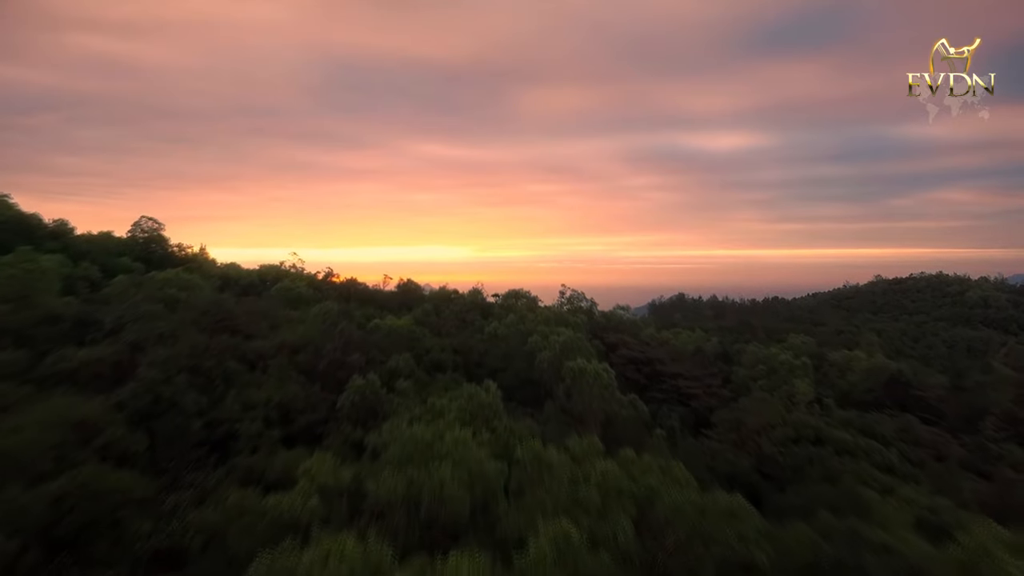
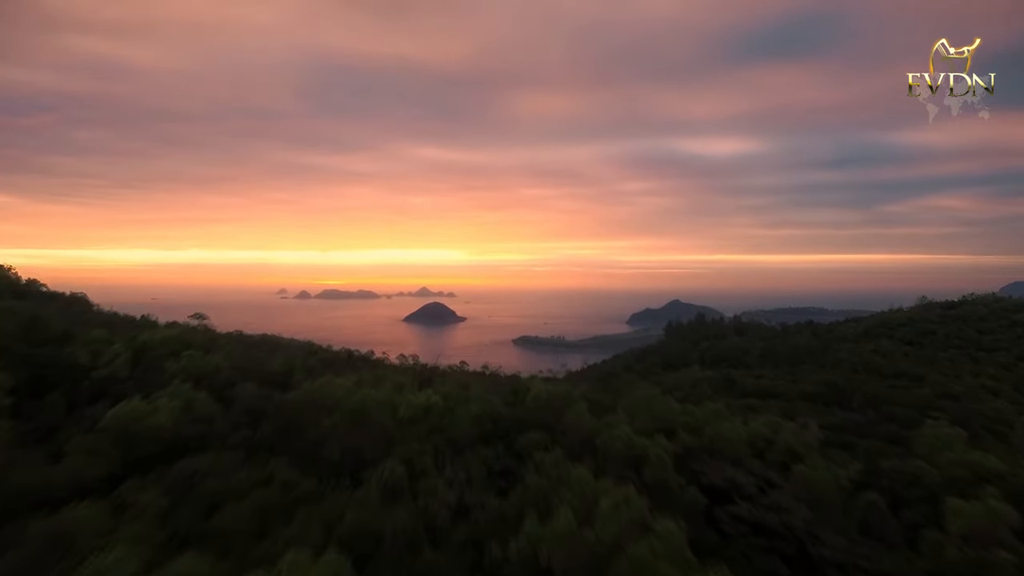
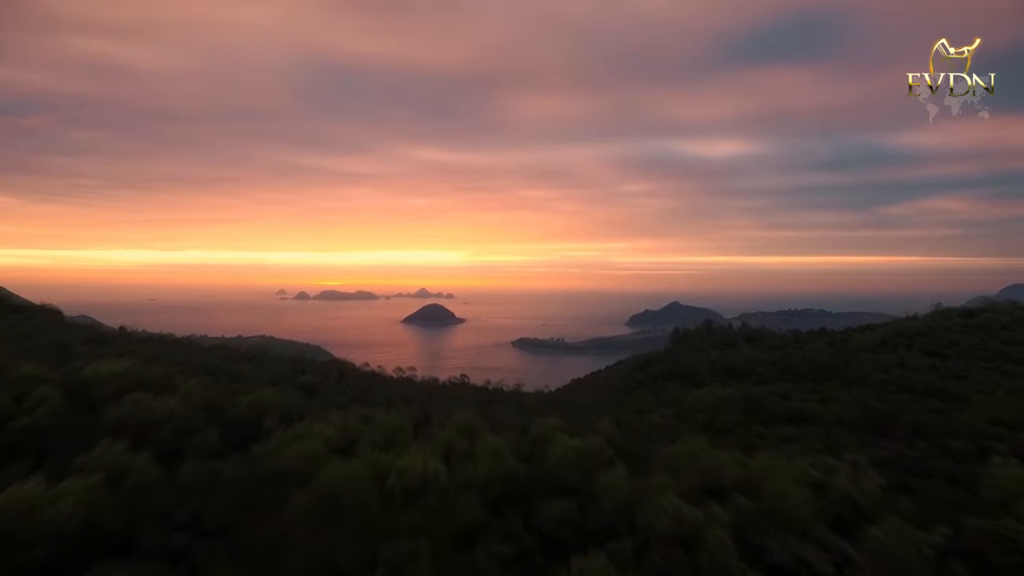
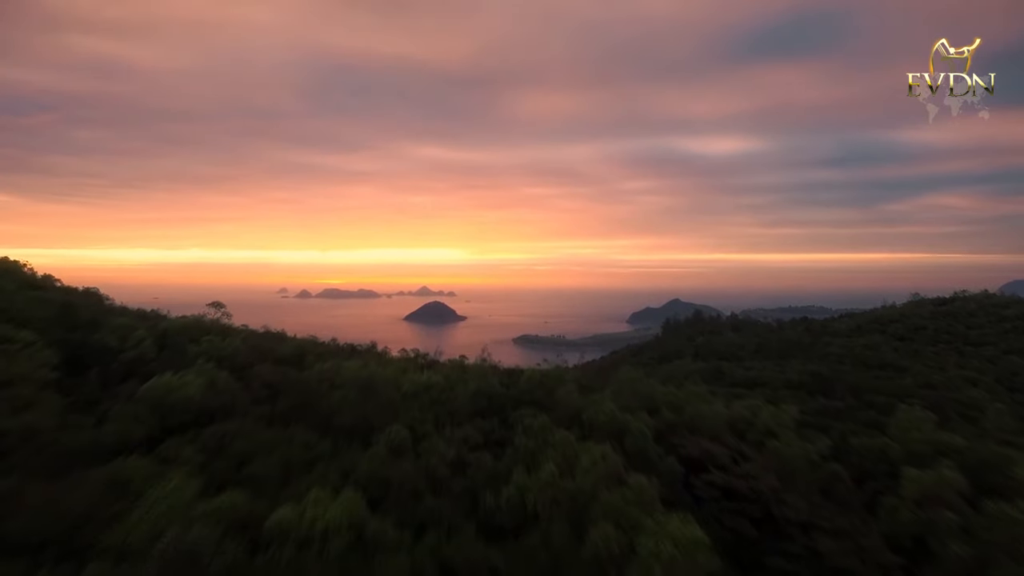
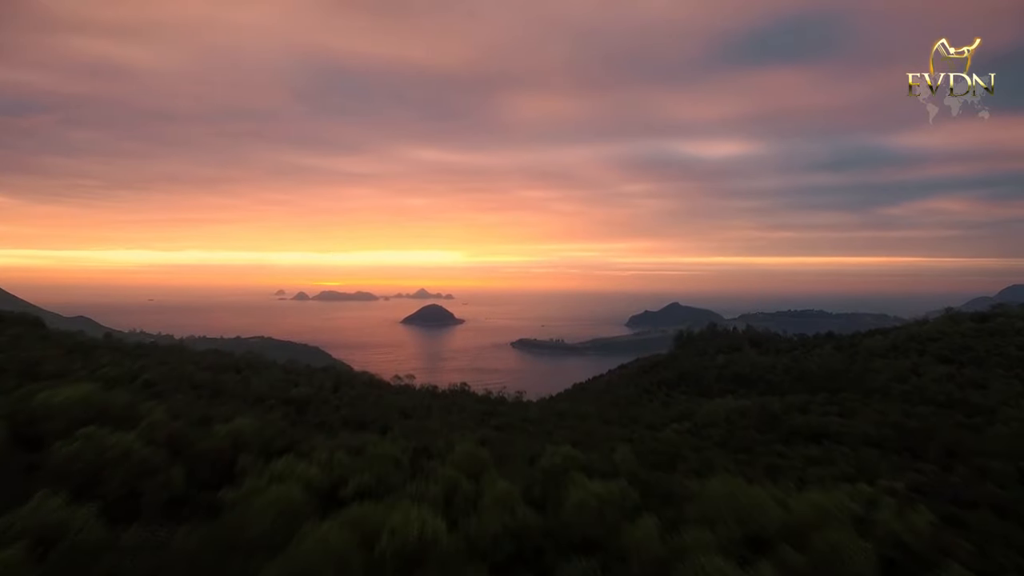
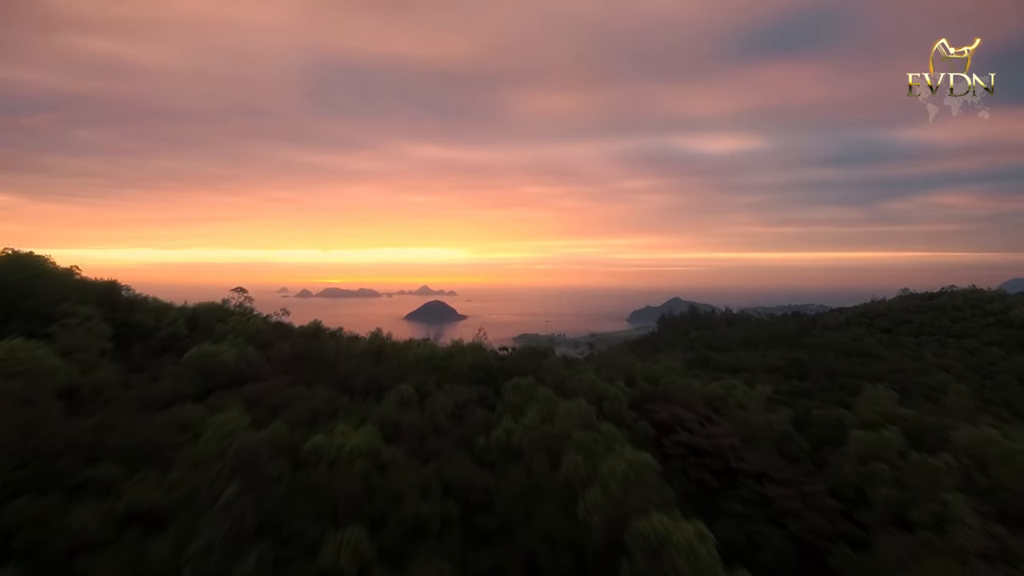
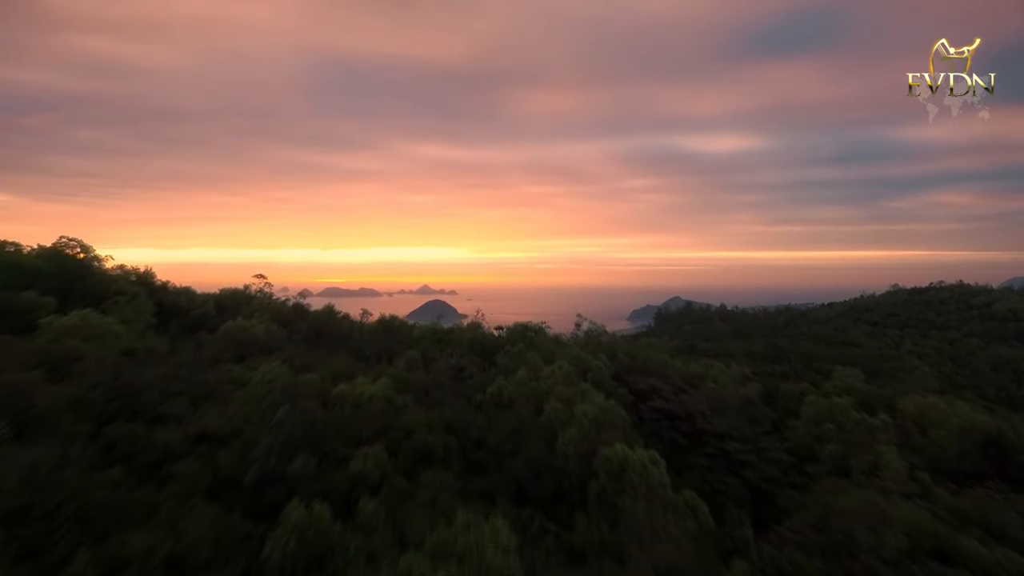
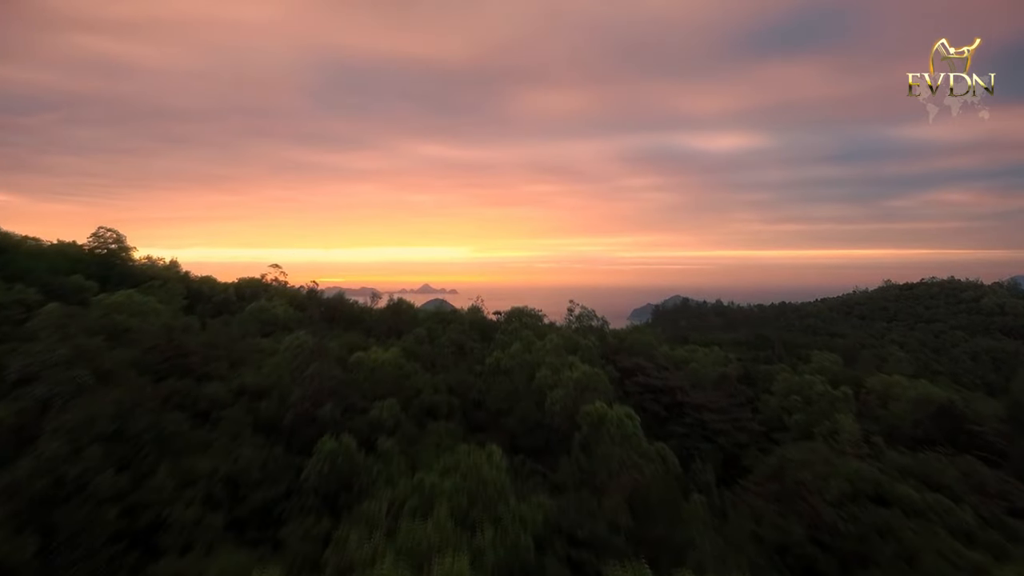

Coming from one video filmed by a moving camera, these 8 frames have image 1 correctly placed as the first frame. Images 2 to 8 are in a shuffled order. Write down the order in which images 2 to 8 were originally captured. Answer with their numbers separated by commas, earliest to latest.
8, 7, 6, 4, 2, 3, 5
